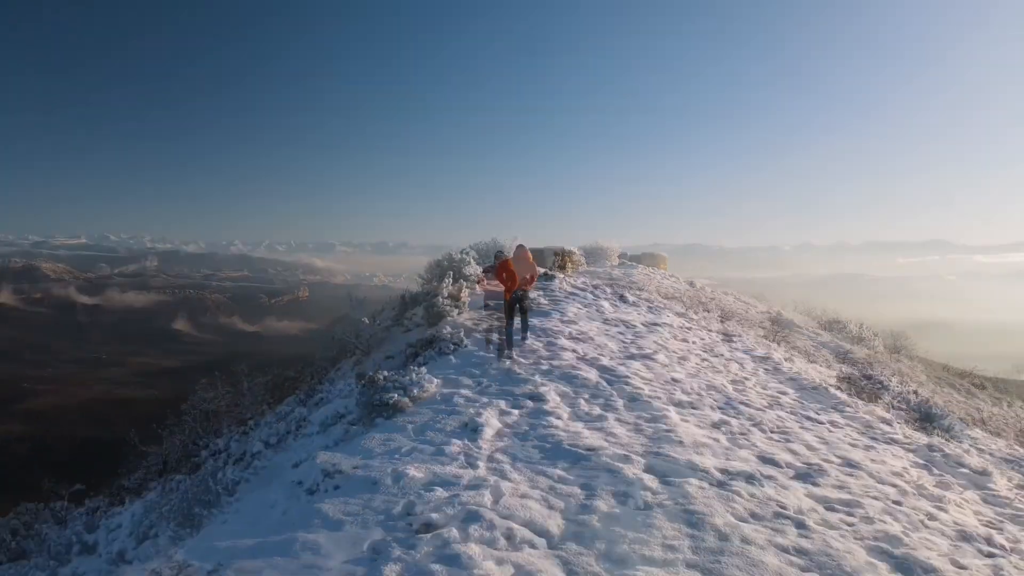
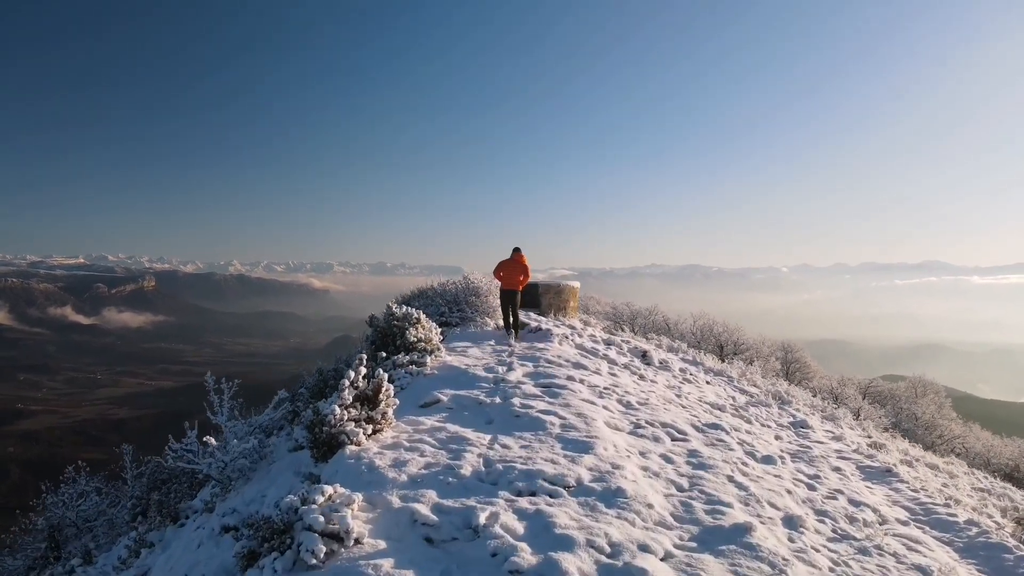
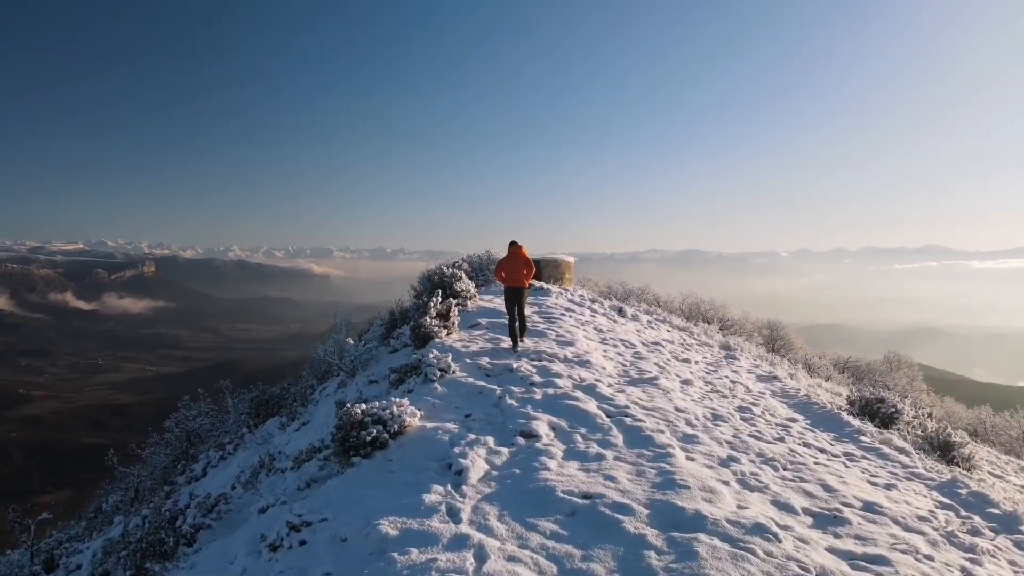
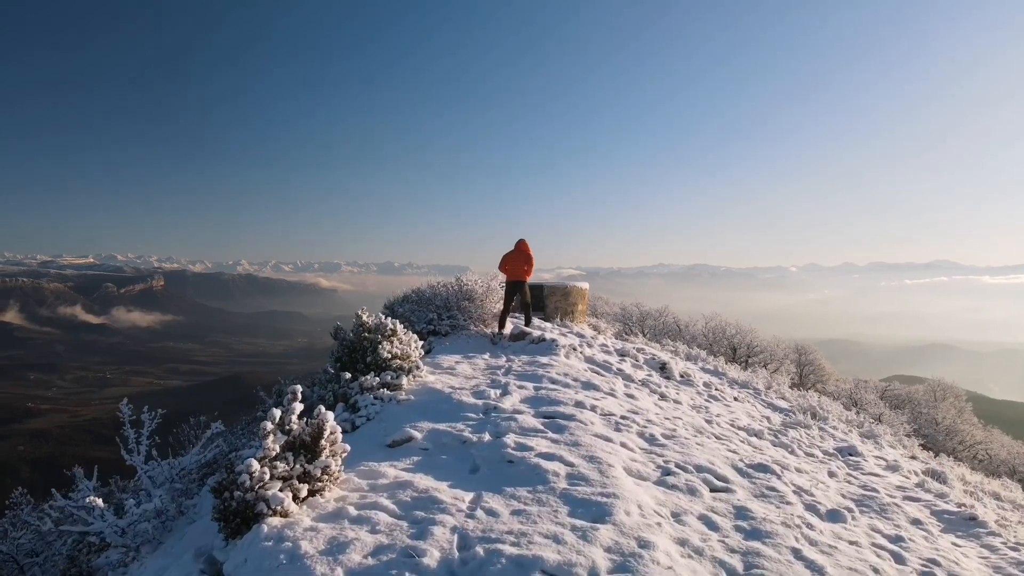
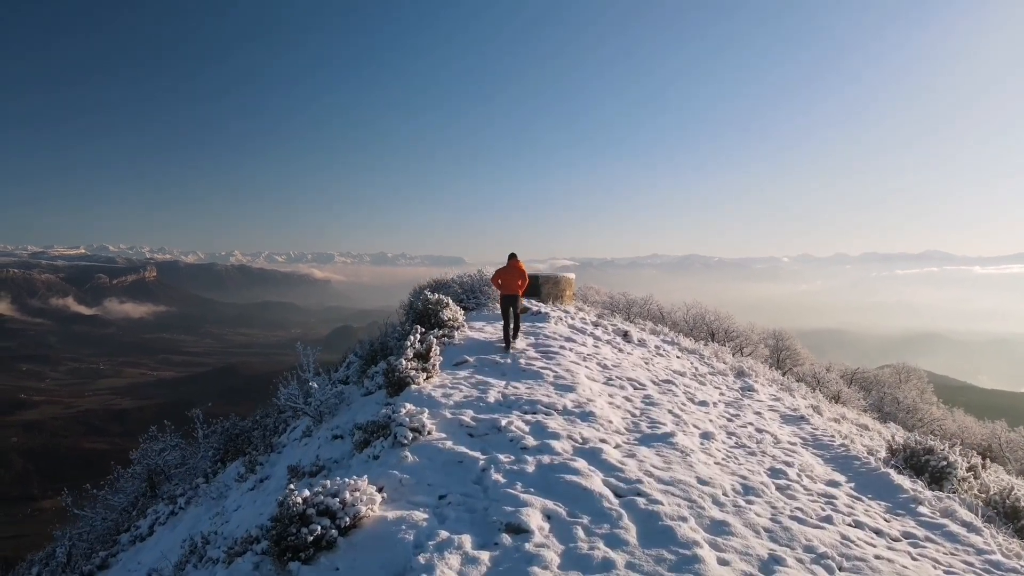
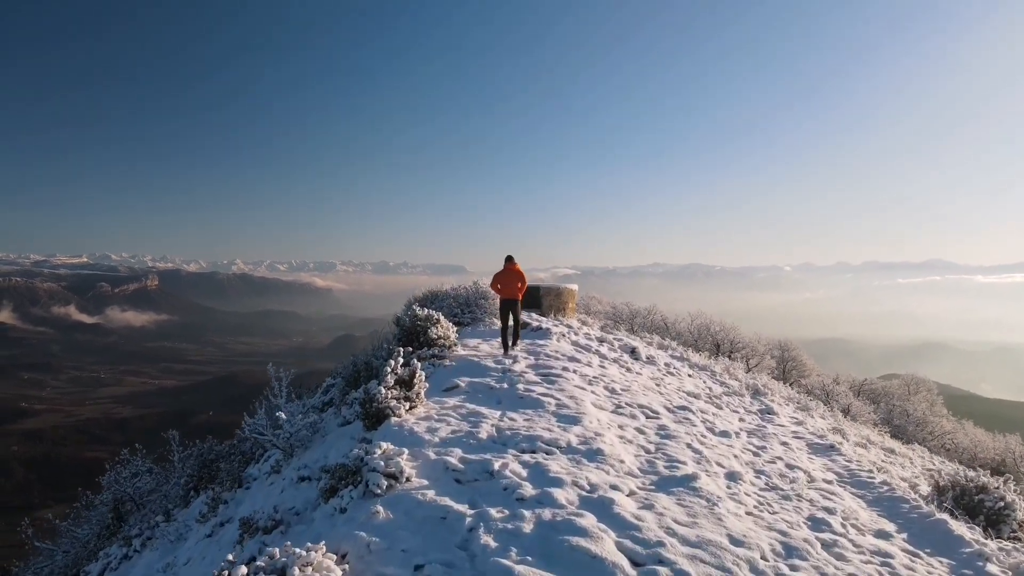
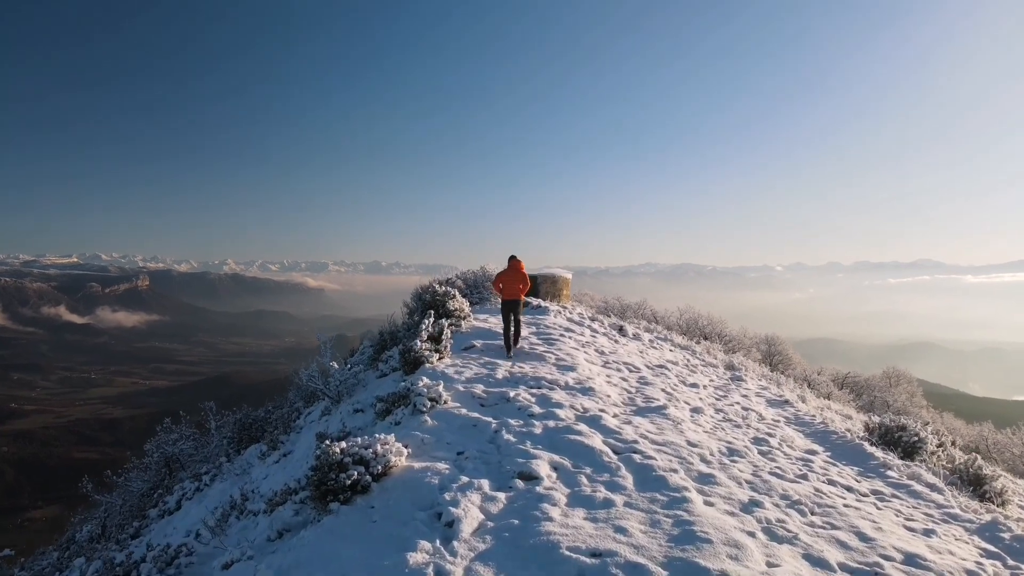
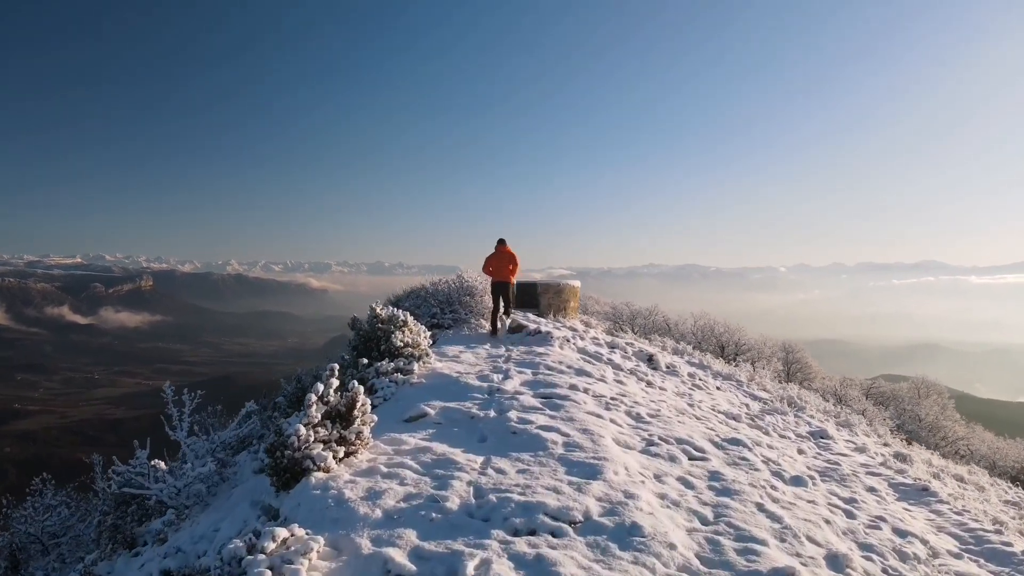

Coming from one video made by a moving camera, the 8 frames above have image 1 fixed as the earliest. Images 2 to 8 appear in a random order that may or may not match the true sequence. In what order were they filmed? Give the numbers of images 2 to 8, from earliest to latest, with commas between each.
3, 7, 5, 6, 2, 8, 4
